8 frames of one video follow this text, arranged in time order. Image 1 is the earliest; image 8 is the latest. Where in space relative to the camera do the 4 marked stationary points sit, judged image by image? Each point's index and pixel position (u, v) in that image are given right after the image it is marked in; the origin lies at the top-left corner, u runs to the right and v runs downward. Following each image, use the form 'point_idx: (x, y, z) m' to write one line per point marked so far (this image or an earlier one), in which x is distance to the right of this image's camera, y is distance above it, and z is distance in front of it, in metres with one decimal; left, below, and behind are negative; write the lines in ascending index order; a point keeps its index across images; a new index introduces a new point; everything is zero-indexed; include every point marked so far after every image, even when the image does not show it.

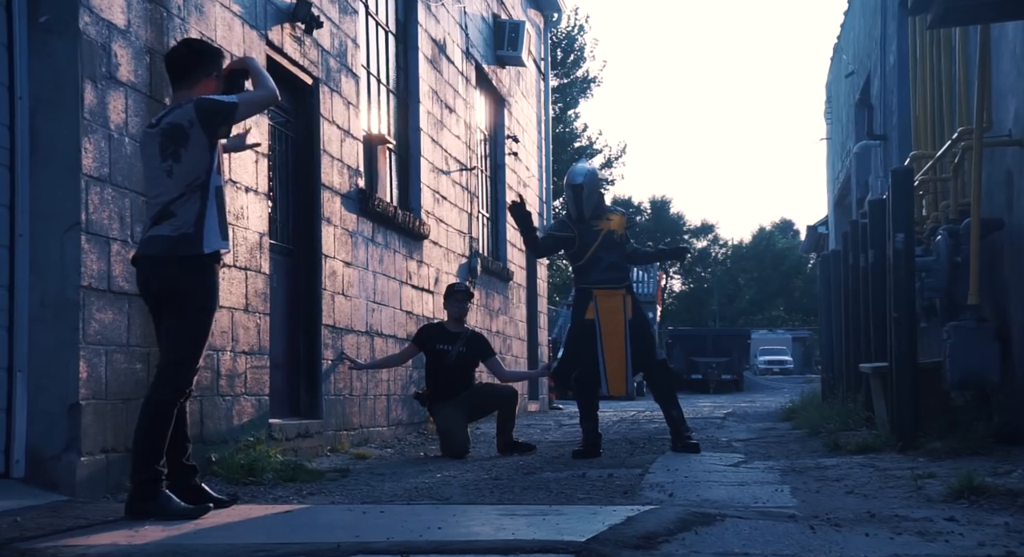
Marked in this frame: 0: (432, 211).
0: (-0.6, +0.6, +12.8) m
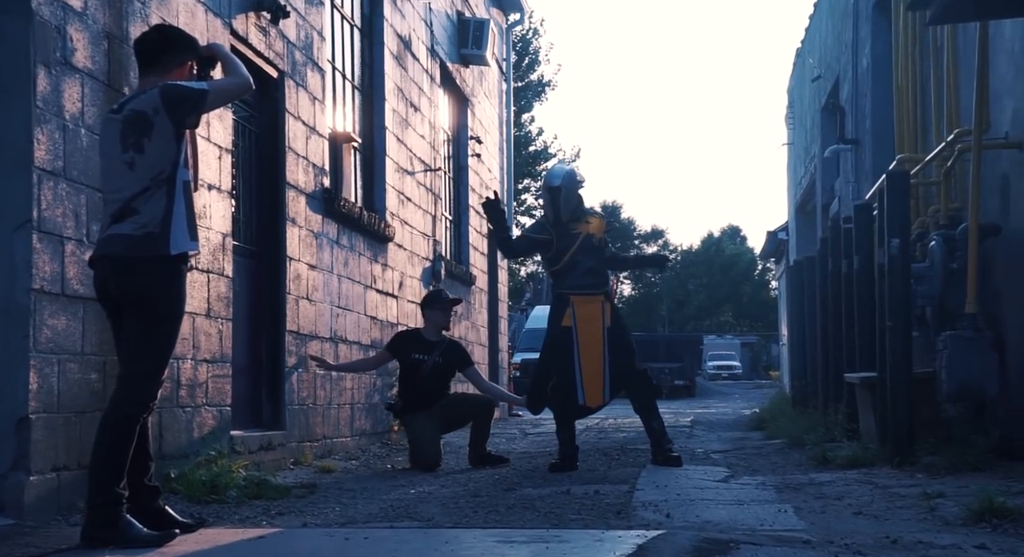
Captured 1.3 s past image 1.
0: (-0.9, +0.5, +12.3) m
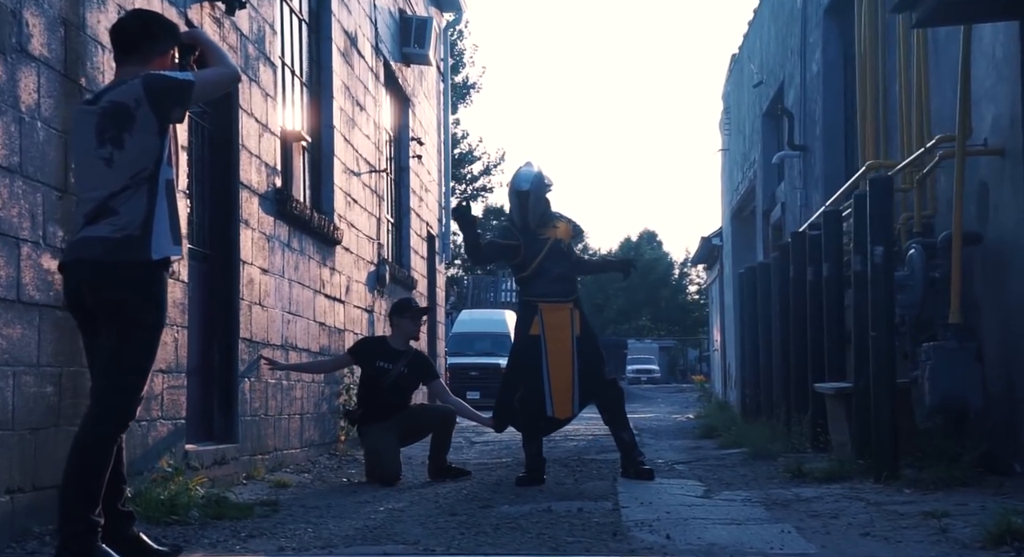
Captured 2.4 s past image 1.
0: (-1.3, +0.5, +11.9) m
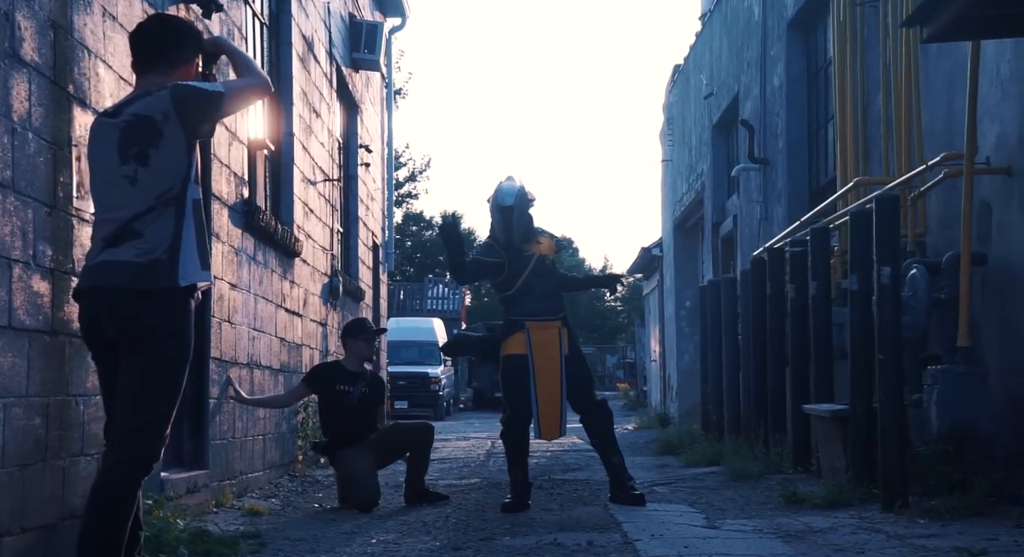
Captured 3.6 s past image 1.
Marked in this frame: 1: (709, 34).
0: (-1.5, +0.4, +11.5) m
1: (+2.2, +2.8, +18.0) m
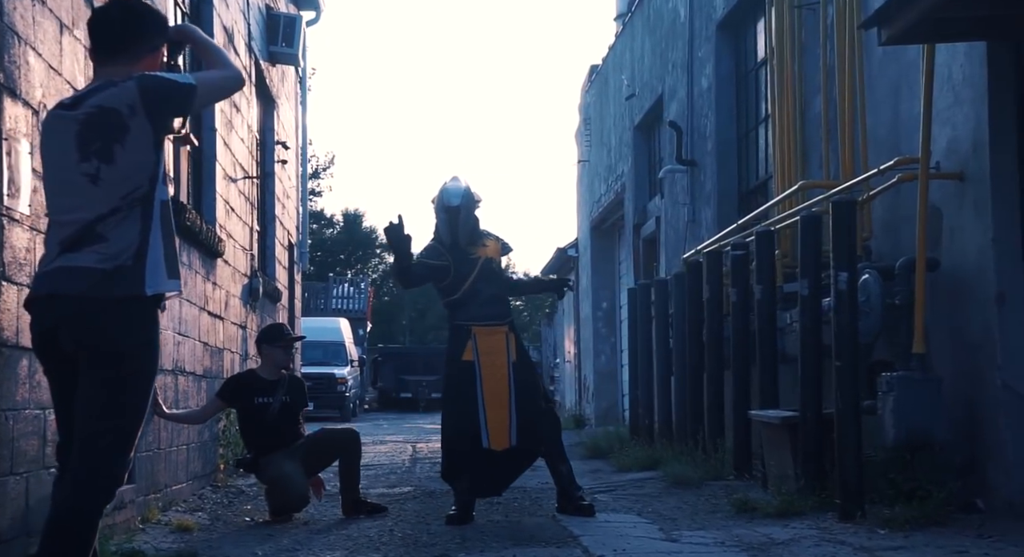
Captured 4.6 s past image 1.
0: (-2.0, +0.4, +11.1) m
1: (+1.3, +2.8, +17.8) m
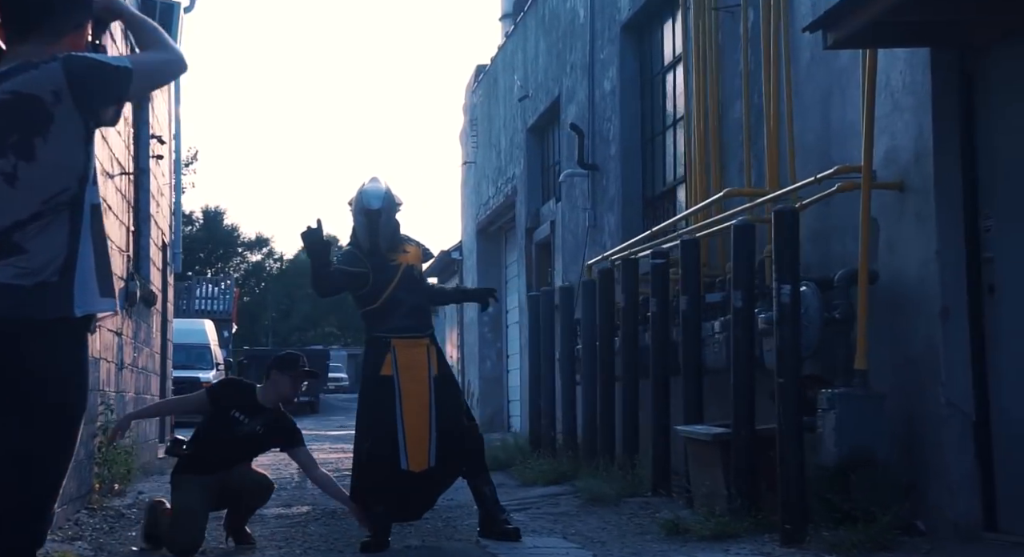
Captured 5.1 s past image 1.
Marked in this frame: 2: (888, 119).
0: (-2.7, +0.3, +10.5) m
1: (+0.1, +2.7, +17.5) m
2: (+1.7, +0.7, +7.2) m
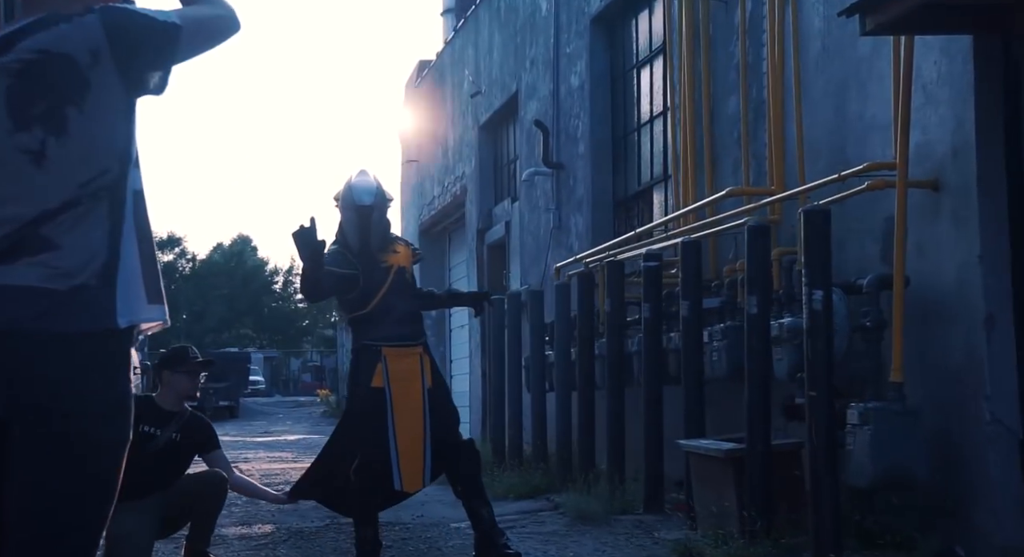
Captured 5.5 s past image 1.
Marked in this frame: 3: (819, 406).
0: (-2.8, +0.3, +9.8) m
1: (-0.4, +2.7, +16.9) m
2: (+1.8, +0.7, +6.8) m
3: (+1.2, -0.5, +6.3) m
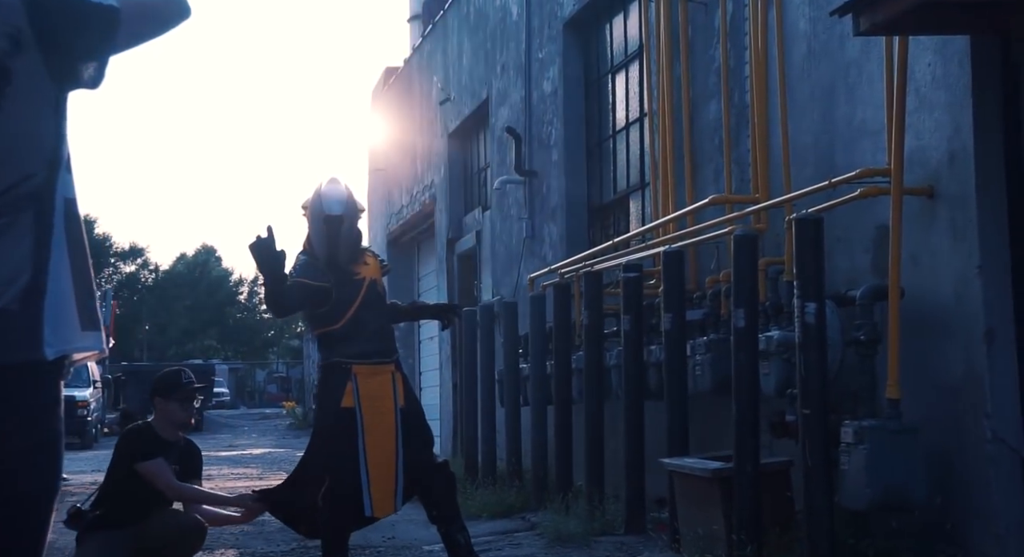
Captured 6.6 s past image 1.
0: (-3.0, +0.3, +9.4) m
1: (-0.7, +2.6, +16.6) m
2: (+1.7, +0.7, +6.5) m
3: (+1.1, -0.5, +6.0) m
